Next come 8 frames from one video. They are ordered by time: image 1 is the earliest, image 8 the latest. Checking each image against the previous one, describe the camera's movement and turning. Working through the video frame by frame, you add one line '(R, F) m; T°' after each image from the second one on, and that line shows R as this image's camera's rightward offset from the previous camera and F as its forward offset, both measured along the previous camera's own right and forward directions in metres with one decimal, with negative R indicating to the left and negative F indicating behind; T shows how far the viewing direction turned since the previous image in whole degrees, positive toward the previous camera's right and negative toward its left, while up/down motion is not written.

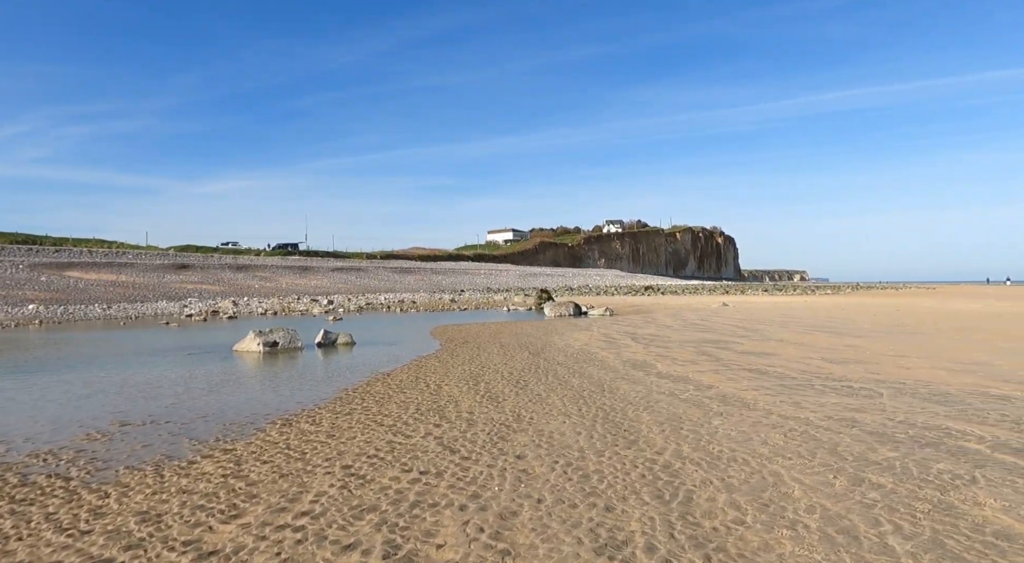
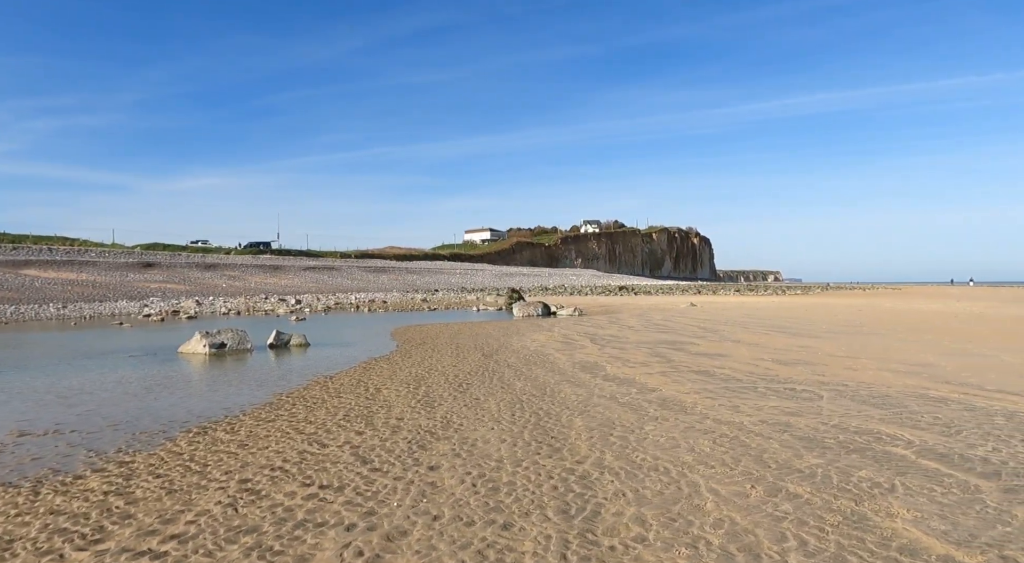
(+0.5, +0.2) m; +2°
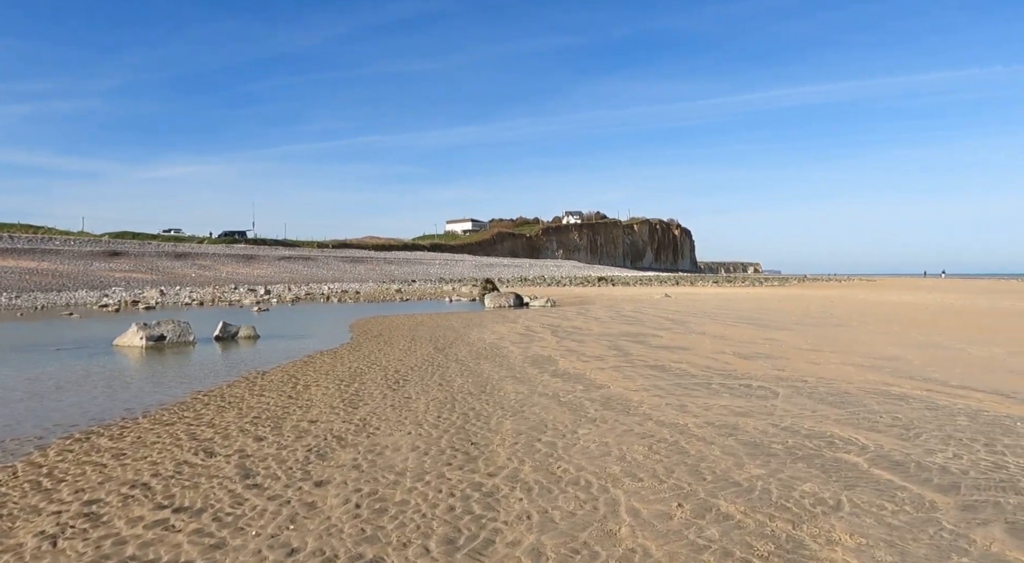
(+0.5, +0.6) m; +2°
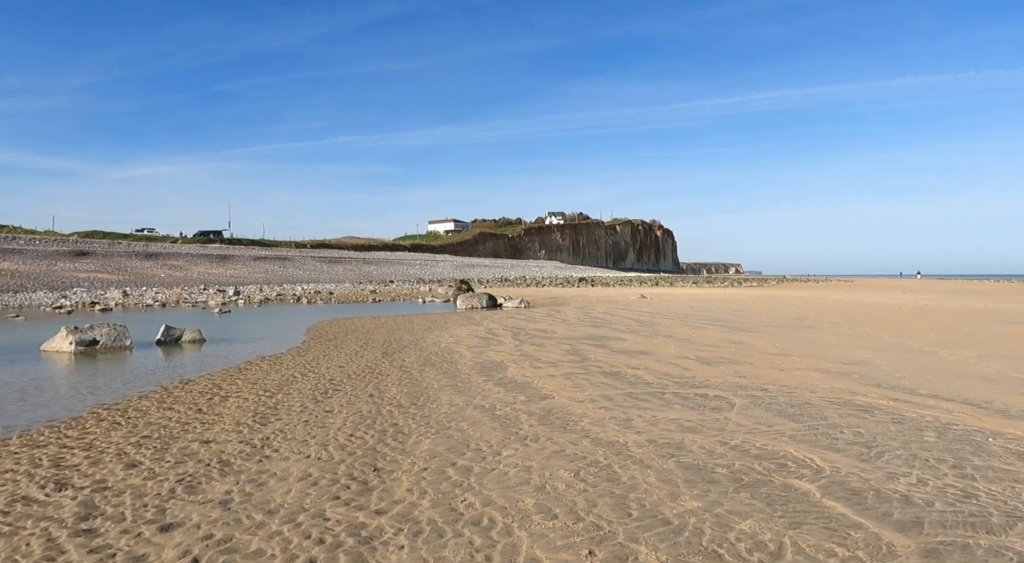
(+0.5, +0.7) m; +2°
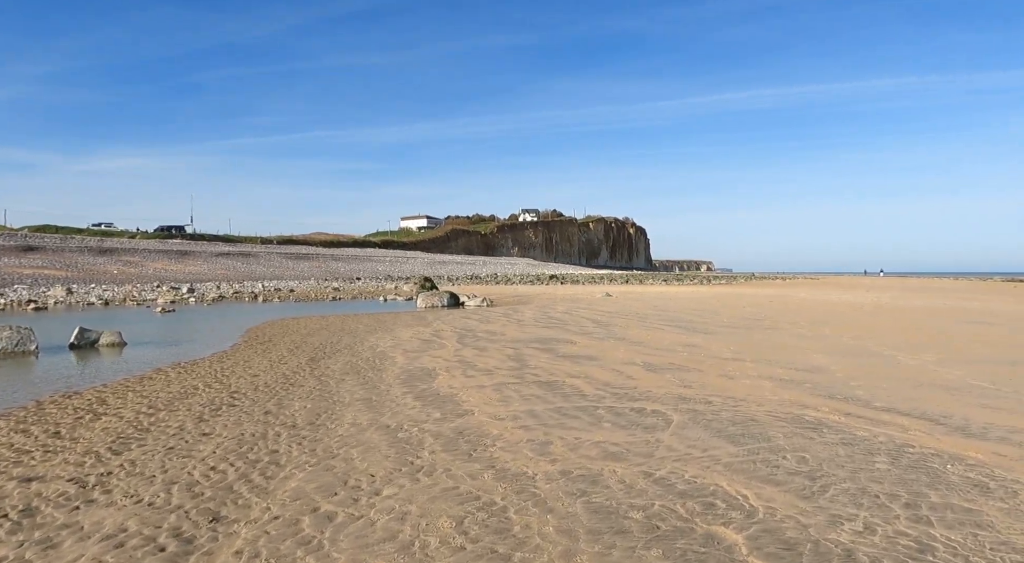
(+0.6, +0.8) m; +2°
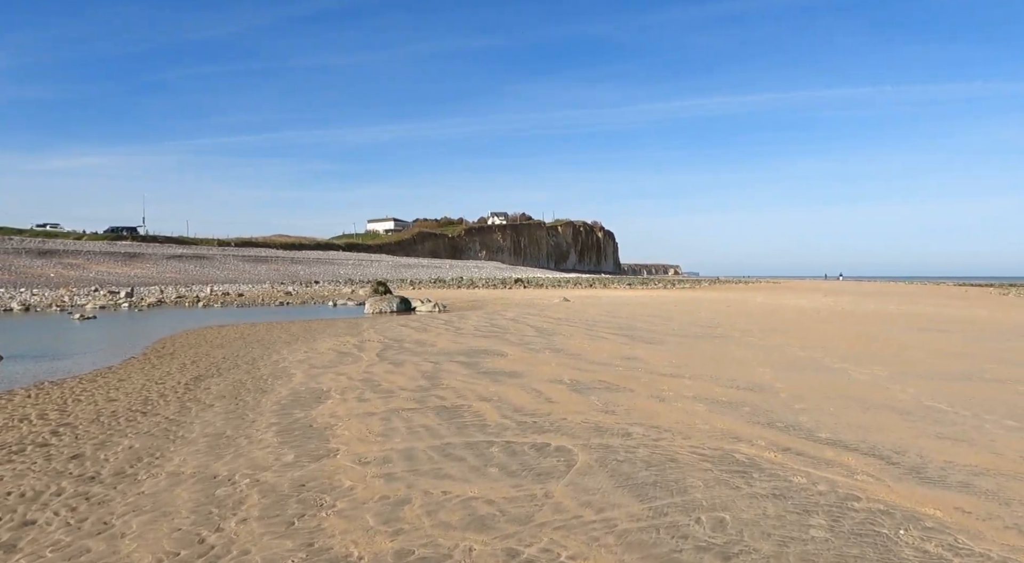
(+0.8, +1.2) m; +3°
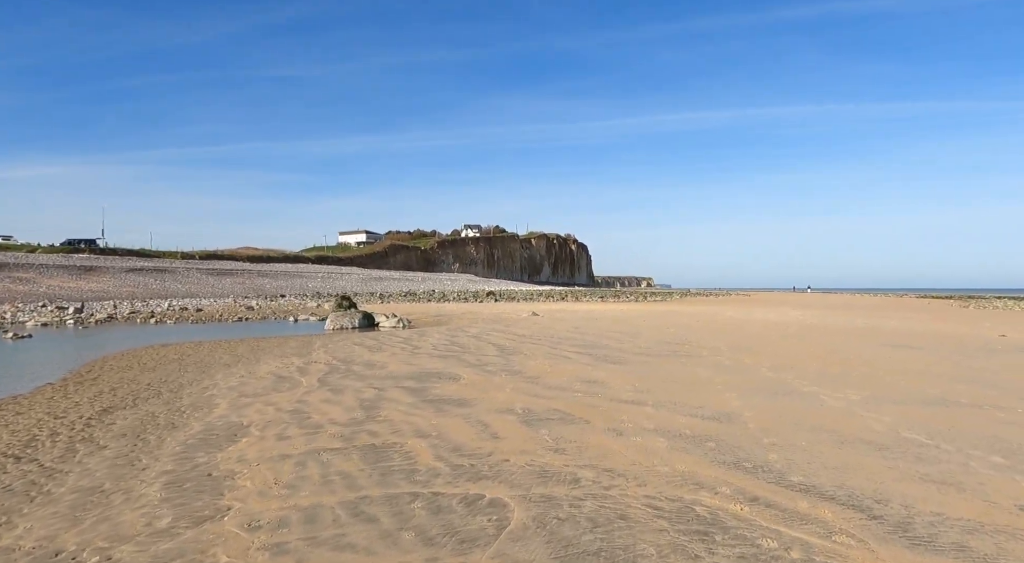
(+0.3, +0.8) m; +2°
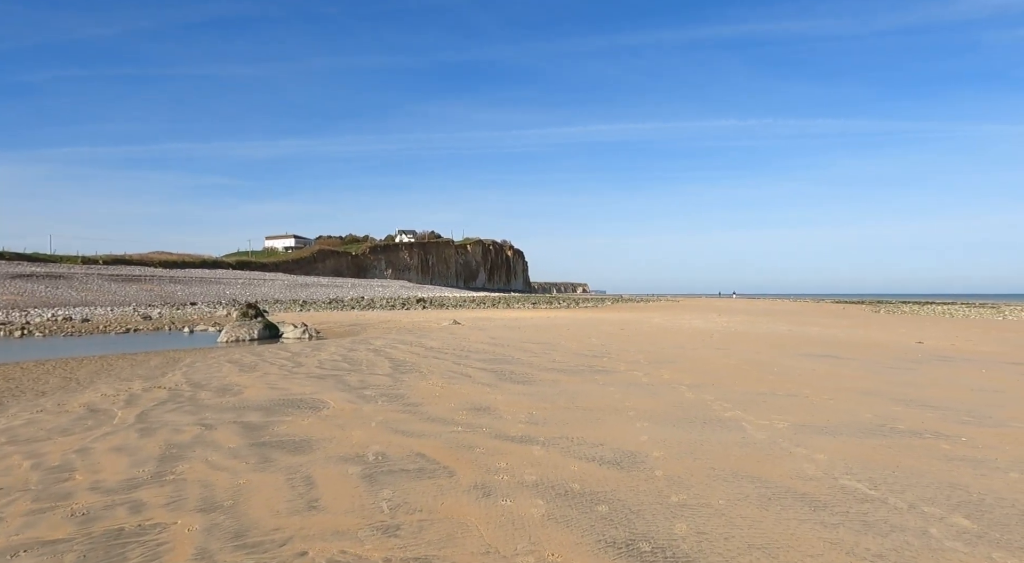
(+0.9, +1.9) m; +6°
